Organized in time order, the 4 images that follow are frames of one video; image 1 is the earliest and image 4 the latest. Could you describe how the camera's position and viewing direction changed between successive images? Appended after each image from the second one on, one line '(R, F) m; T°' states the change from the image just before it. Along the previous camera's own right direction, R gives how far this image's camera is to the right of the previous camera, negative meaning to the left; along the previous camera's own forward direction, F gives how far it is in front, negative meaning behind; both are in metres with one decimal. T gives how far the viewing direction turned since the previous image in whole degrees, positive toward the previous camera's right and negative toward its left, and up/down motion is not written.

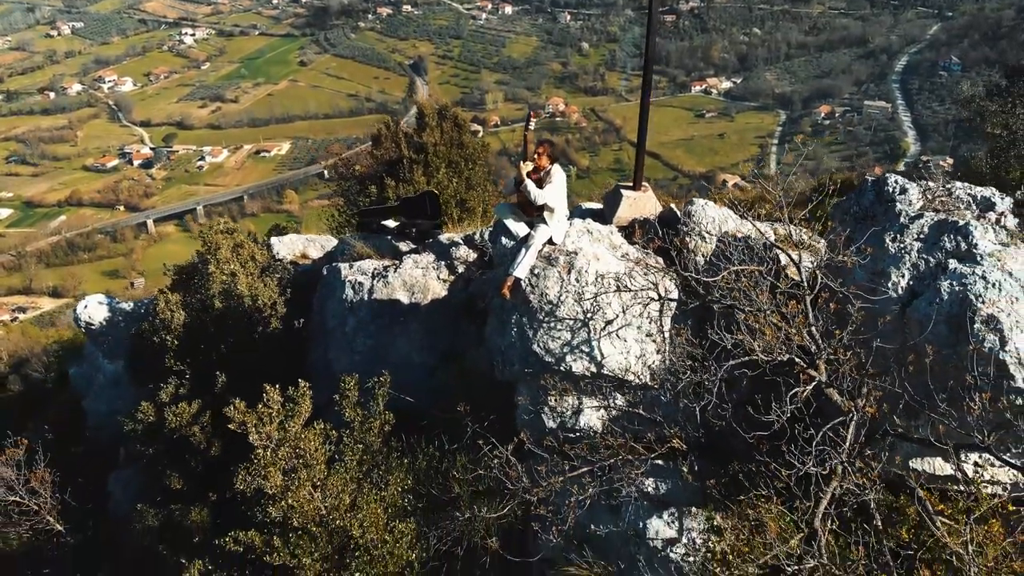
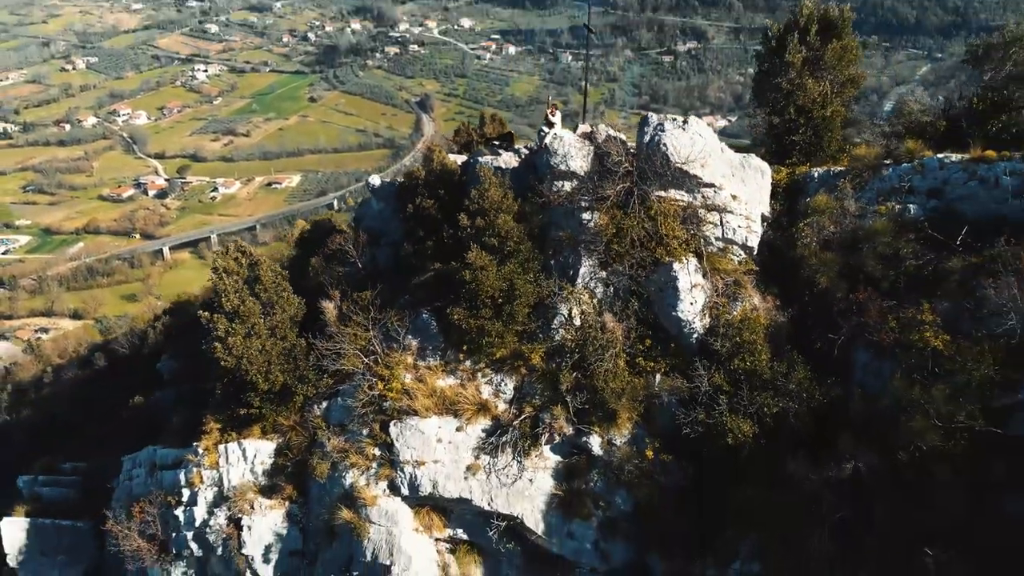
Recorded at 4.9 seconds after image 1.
(-0.6, -11.3) m; 0°
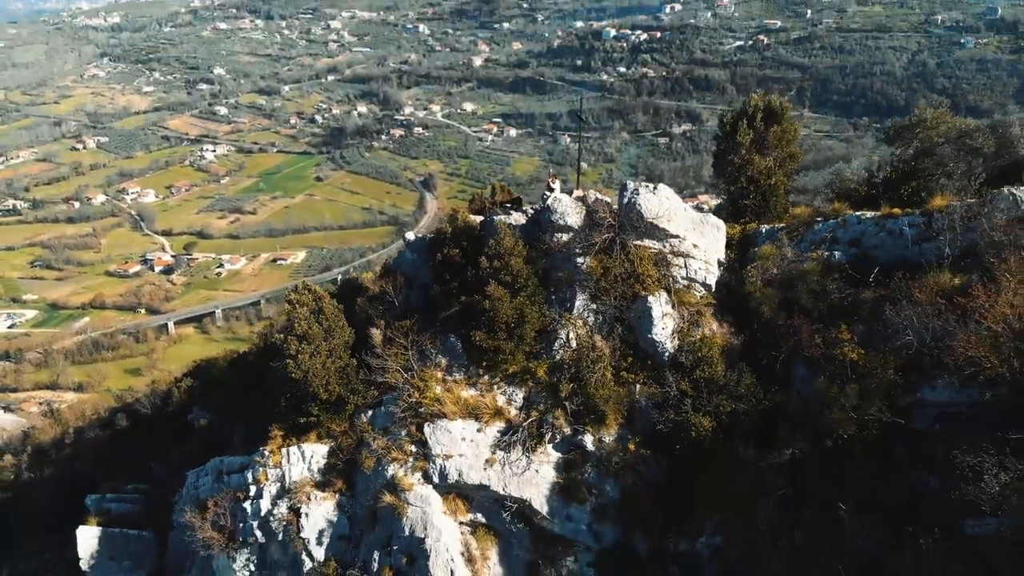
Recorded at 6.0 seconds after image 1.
(-0.2, -4.2) m; 0°
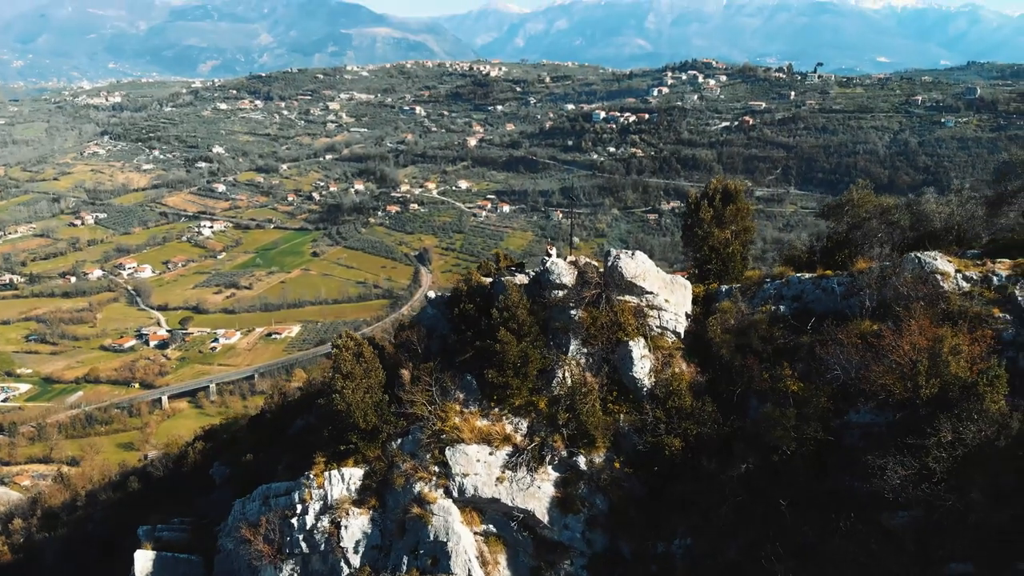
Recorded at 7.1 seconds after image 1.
(-0.4, -4.6) m; +1°
